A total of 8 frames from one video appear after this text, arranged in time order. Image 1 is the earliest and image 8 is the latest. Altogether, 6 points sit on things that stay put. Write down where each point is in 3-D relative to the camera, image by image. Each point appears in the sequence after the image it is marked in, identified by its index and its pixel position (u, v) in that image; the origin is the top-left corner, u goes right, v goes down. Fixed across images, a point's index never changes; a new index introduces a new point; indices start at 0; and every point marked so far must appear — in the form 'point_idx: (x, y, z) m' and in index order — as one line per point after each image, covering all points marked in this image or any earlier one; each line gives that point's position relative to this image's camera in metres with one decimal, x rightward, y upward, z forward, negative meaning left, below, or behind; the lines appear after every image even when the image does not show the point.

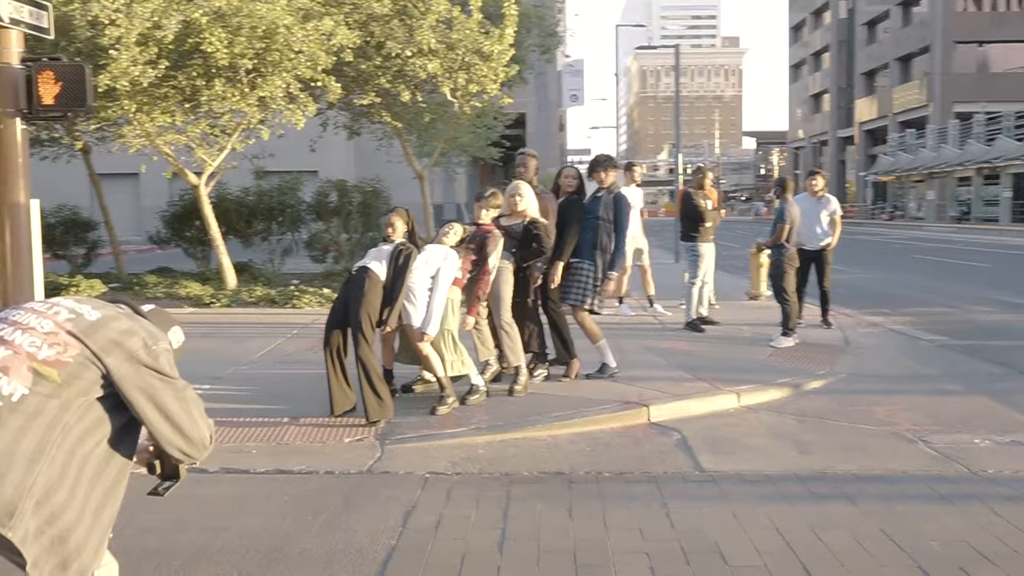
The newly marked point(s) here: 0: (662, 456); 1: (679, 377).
0: (+1.0, -1.2, +6.7) m
1: (+1.5, -0.8, +8.8) m
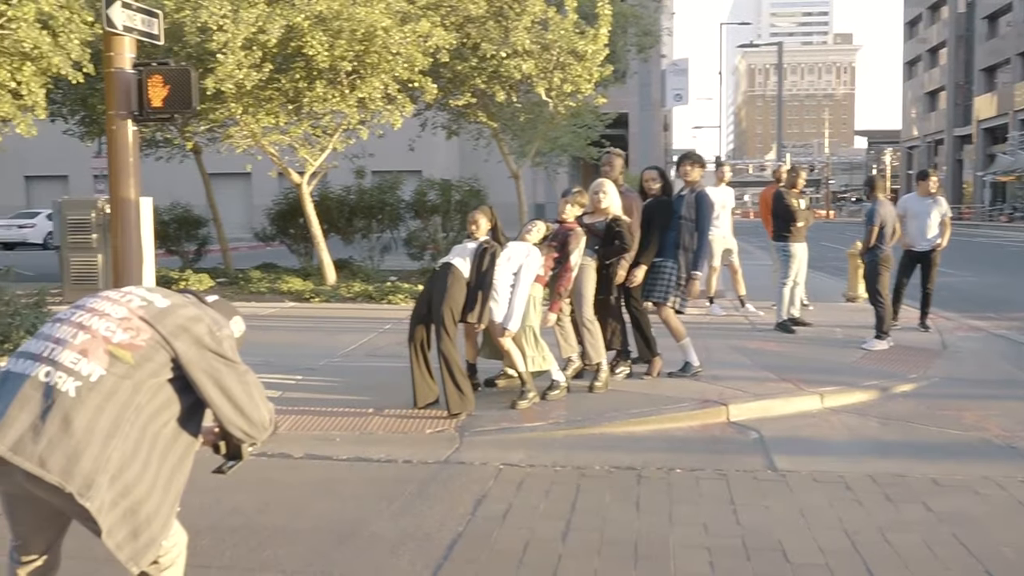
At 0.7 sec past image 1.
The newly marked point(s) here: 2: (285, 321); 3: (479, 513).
0: (+1.5, -1.1, +6.6) m
1: (+2.3, -0.8, +8.7) m
2: (-3.0, -0.4, +12.7) m
3: (-0.2, -1.3, +5.5) m
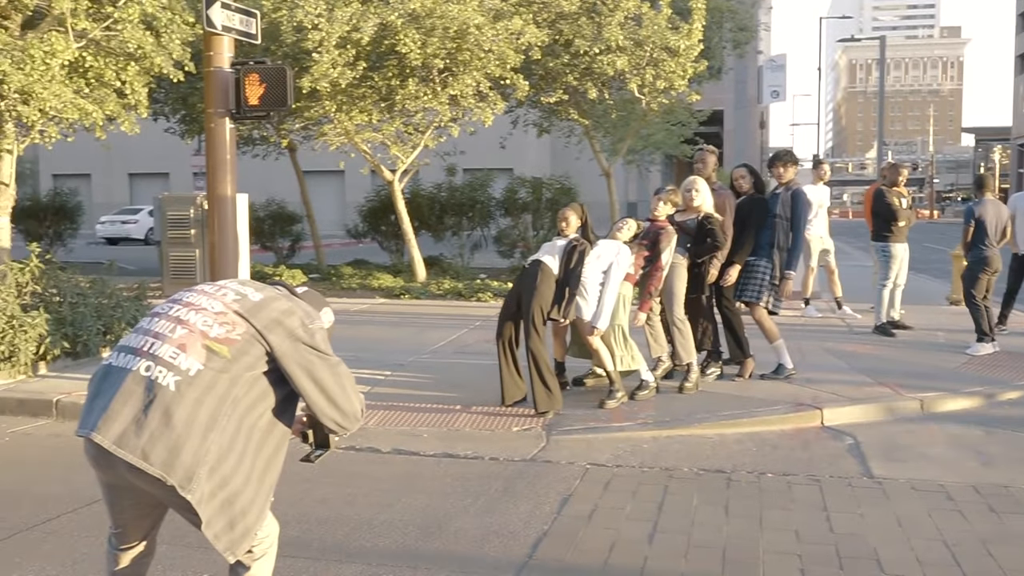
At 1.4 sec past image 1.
0: (+2.1, -1.1, +6.4) m
1: (+3.0, -0.8, +8.4) m
2: (-1.8, -0.4, +12.8) m
3: (+0.3, -1.2, +5.4) m
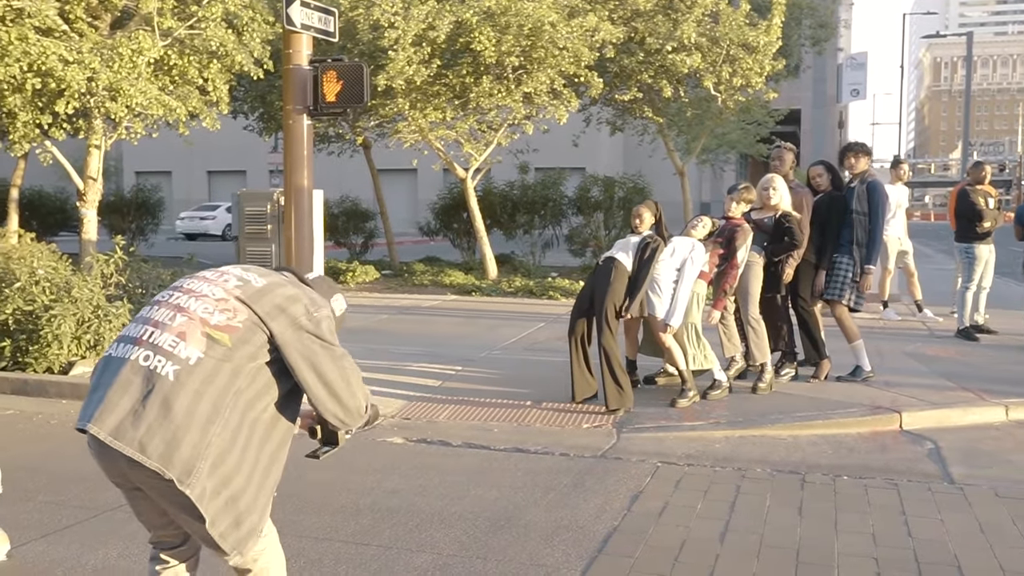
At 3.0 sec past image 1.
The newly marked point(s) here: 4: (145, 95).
0: (+2.6, -1.1, +6.2) m
1: (+3.6, -0.8, +8.2) m
2: (-0.9, -0.3, +12.9) m
3: (+0.7, -1.2, +5.4) m
4: (-3.7, +2.0, +9.9) m
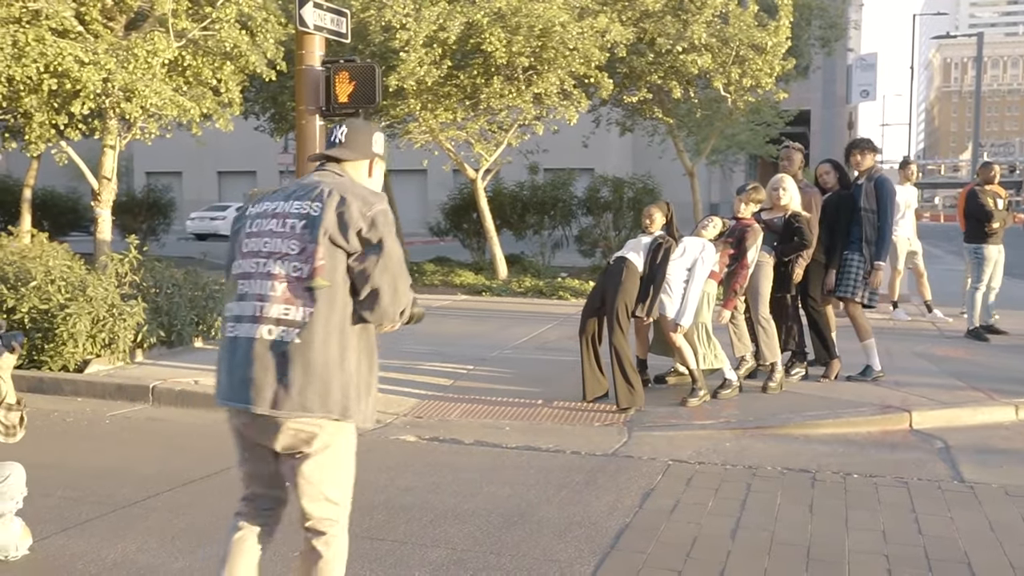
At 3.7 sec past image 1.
0: (+2.6, -1.1, +6.3) m
1: (+3.7, -0.8, +8.2) m
2: (-0.7, -0.3, +13.0) m
3: (+0.7, -1.2, +5.4) m
4: (-3.6, +2.0, +10.0) m
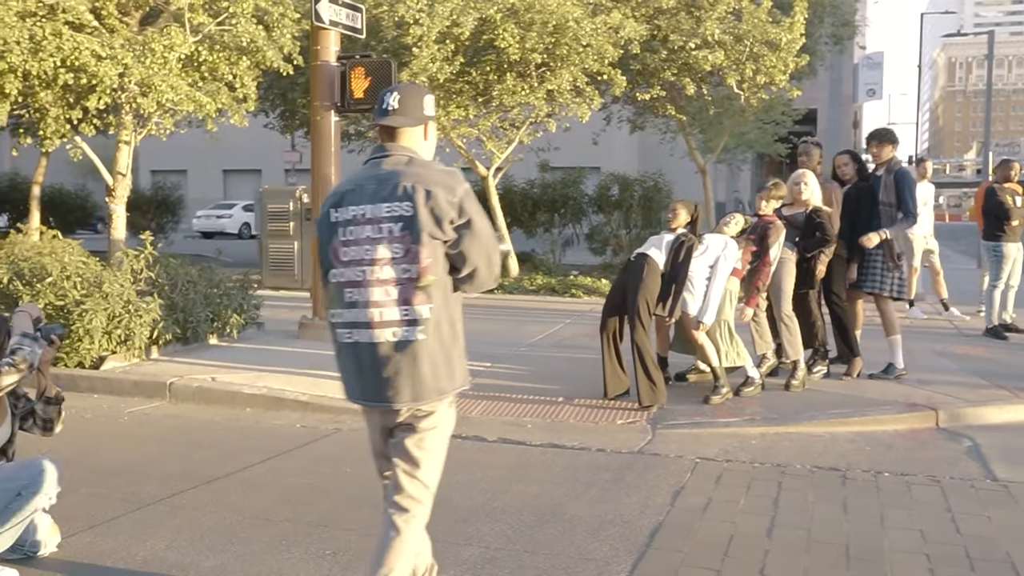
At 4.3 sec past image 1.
0: (+2.8, -1.1, +6.2) m
1: (+3.9, -0.8, +8.1) m
2: (-0.6, -0.3, +12.9) m
3: (+0.9, -1.2, +5.3) m
4: (-3.4, +2.0, +9.9) m
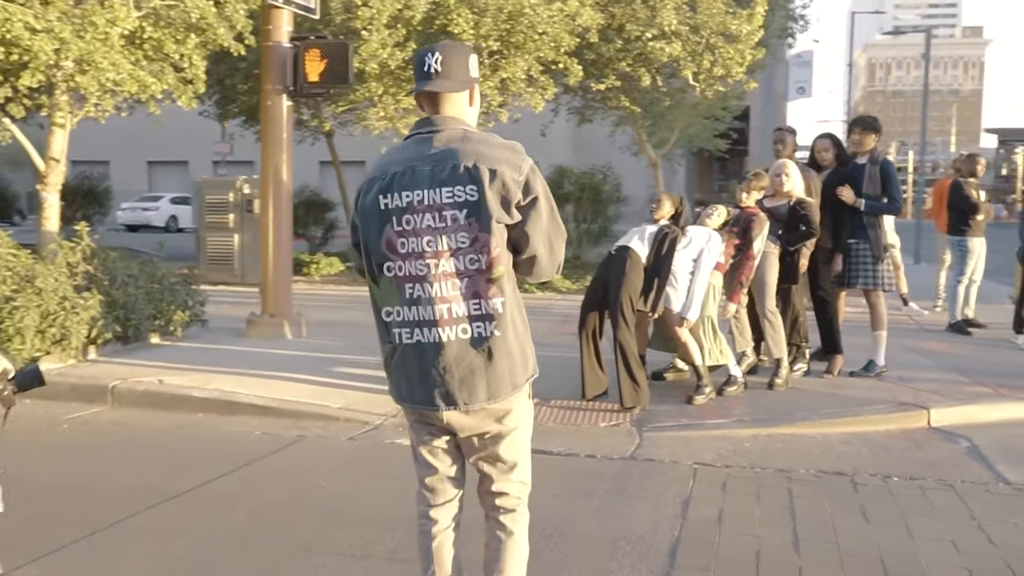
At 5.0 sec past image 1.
0: (+2.7, -1.1, +6.0) m
1: (+3.7, -0.8, +8.0) m
2: (-1.1, -0.2, +12.4) m
3: (+0.9, -1.2, +5.0) m
4: (-3.8, +2.1, +9.2) m
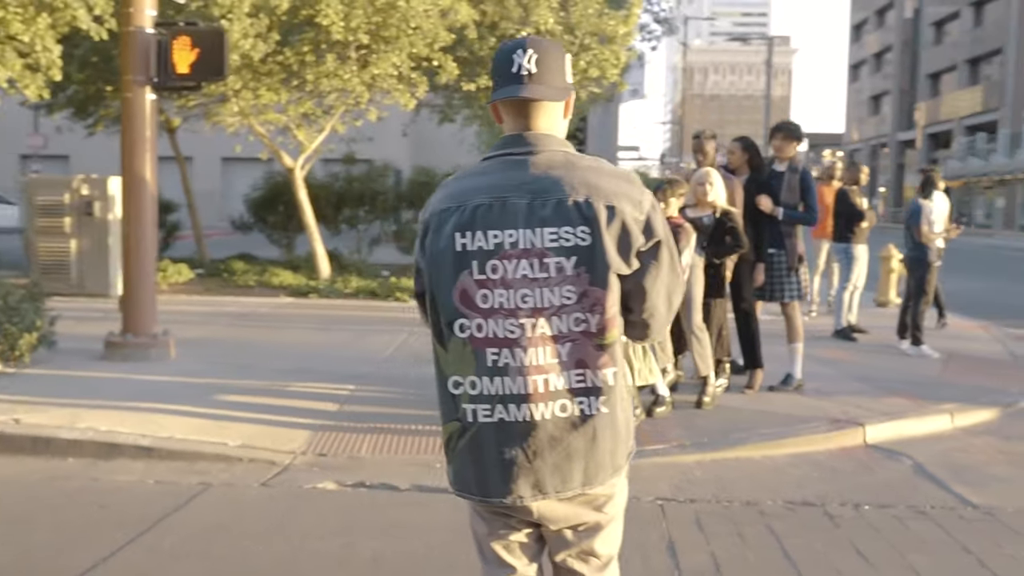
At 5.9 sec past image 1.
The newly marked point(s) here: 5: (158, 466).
0: (+2.4, -1.2, +5.8) m
1: (+3.0, -0.9, +8.0) m
2: (-2.6, -0.4, +11.5) m
3: (+0.8, -1.3, +4.5) m
4: (-4.6, +1.9, +7.8) m
5: (-2.3, -1.2, +6.2) m
